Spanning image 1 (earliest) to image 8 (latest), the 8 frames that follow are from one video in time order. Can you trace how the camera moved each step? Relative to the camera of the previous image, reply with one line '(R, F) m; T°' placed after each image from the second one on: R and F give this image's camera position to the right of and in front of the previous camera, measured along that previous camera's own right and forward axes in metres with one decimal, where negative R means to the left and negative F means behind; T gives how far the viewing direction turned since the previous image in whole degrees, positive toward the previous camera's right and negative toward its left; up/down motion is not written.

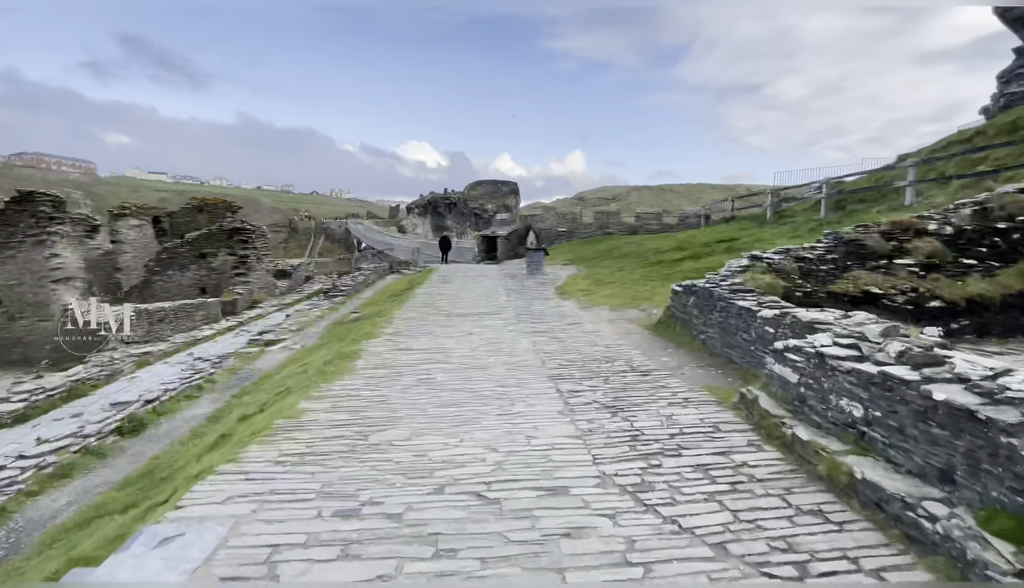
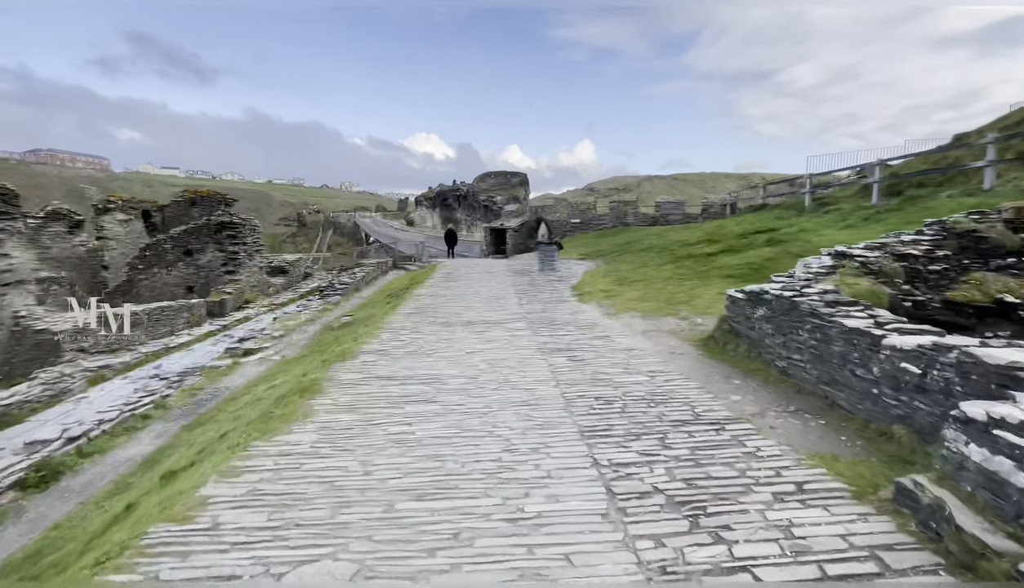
(0.0, +2.4) m; -1°
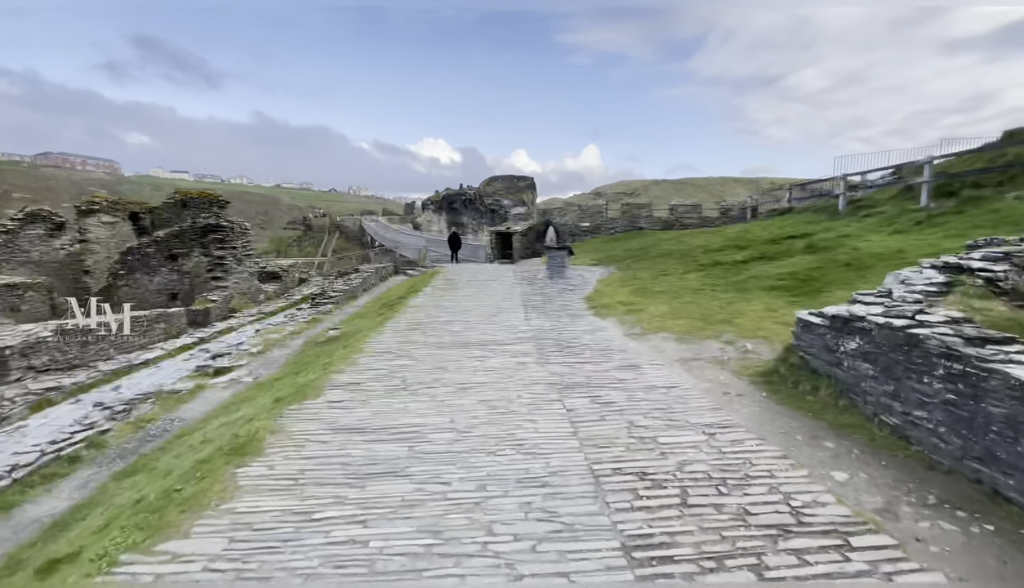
(0.0, +1.9) m; -1°
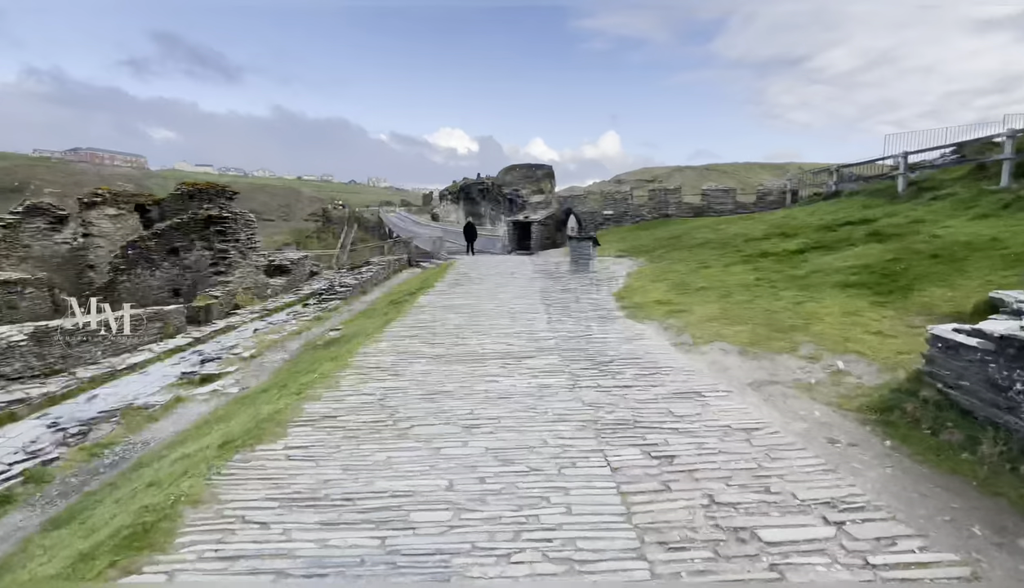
(0.0, +1.8) m; -2°
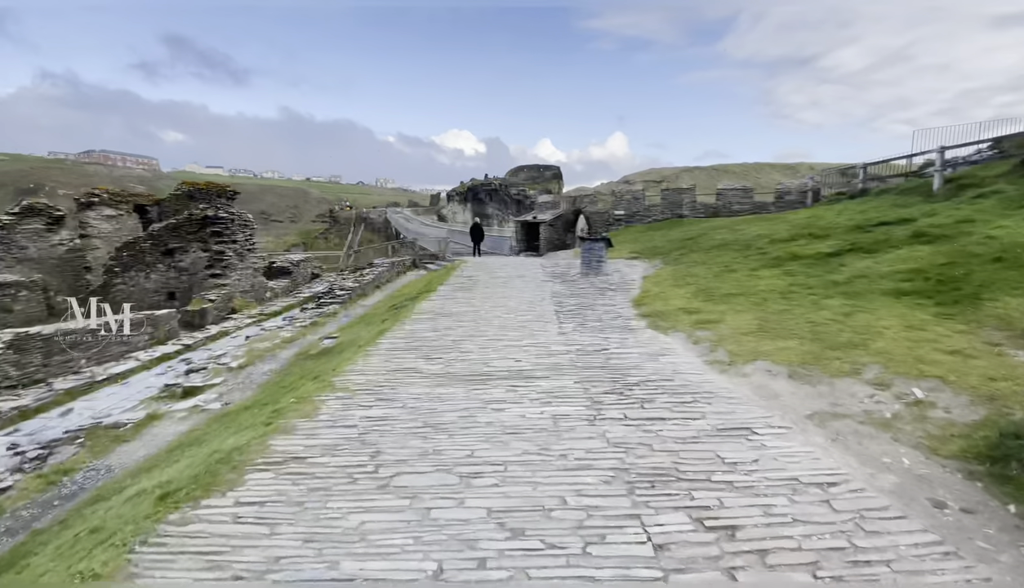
(0.0, +1.1) m; -1°
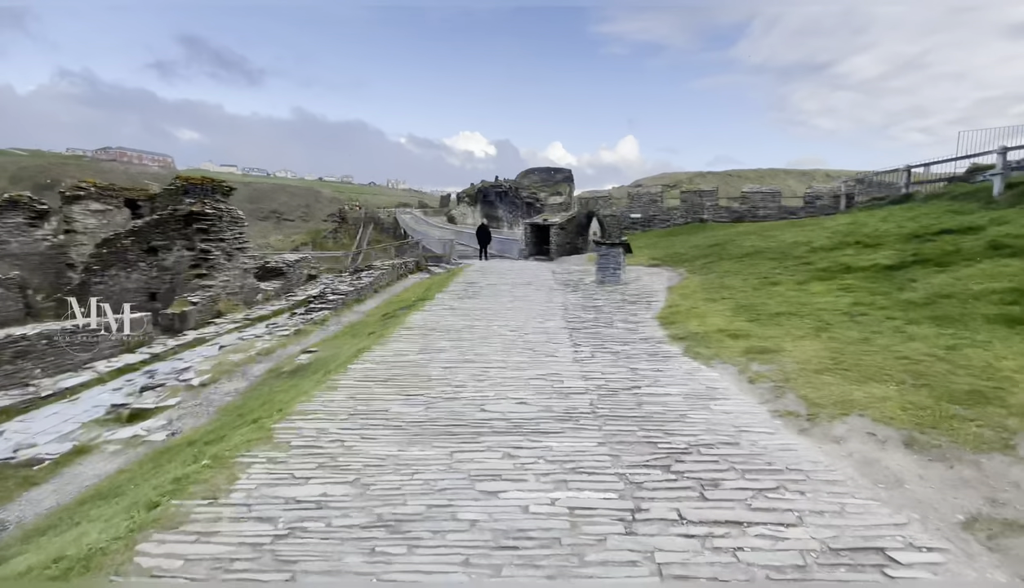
(+0.1, +1.8) m; -1°
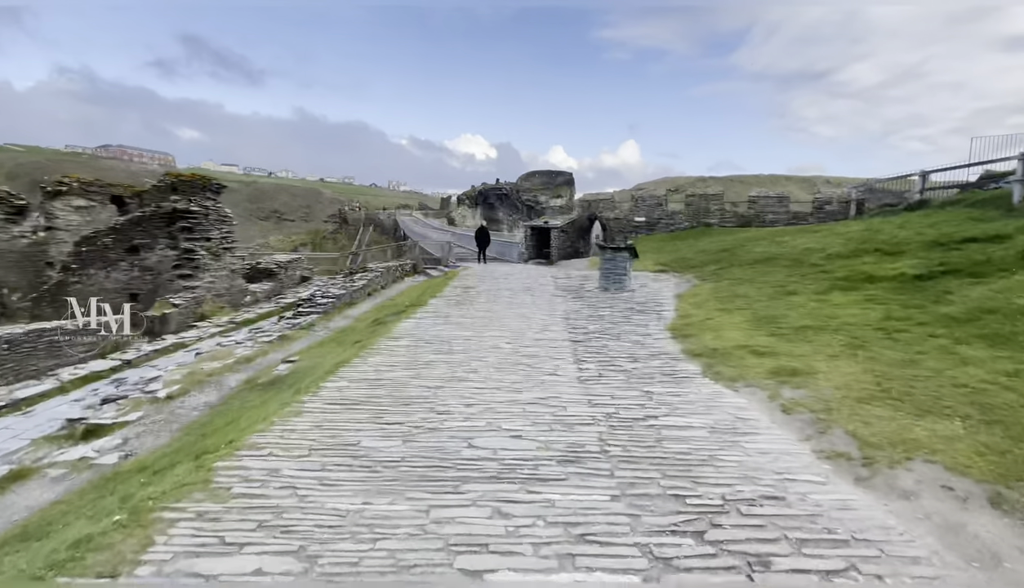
(0.0, +0.9) m; 0°
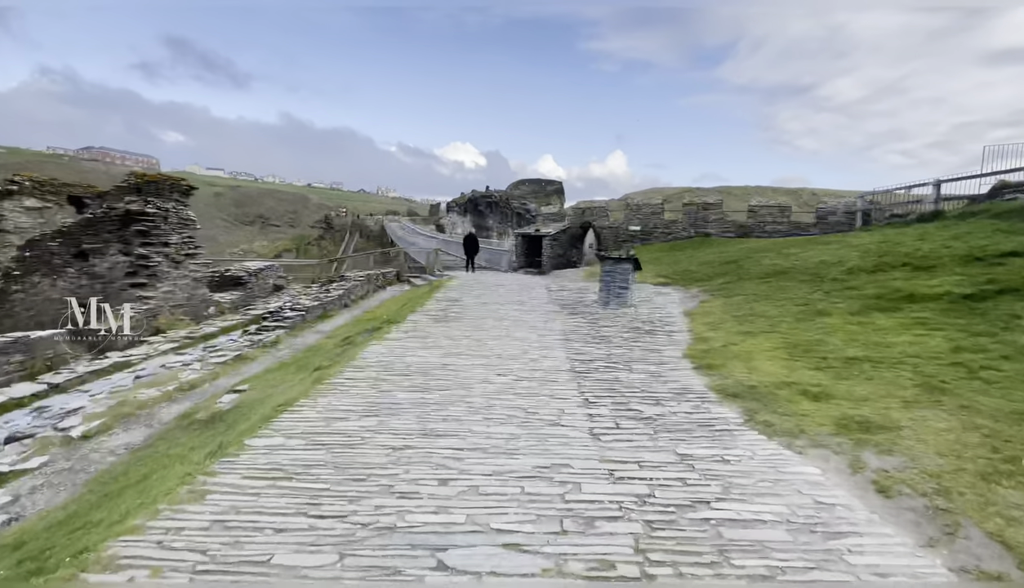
(0.0, +1.5) m; +1°
